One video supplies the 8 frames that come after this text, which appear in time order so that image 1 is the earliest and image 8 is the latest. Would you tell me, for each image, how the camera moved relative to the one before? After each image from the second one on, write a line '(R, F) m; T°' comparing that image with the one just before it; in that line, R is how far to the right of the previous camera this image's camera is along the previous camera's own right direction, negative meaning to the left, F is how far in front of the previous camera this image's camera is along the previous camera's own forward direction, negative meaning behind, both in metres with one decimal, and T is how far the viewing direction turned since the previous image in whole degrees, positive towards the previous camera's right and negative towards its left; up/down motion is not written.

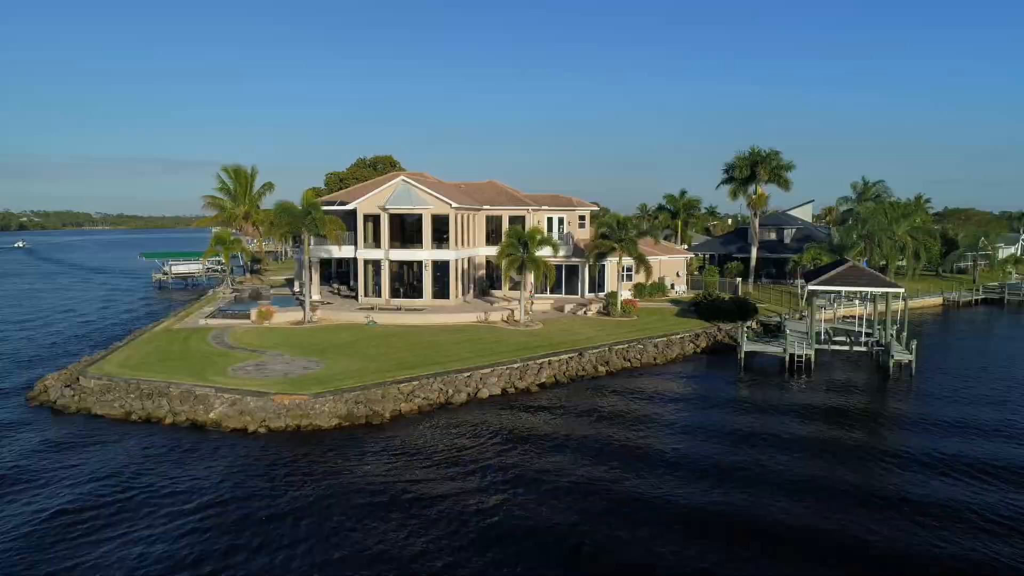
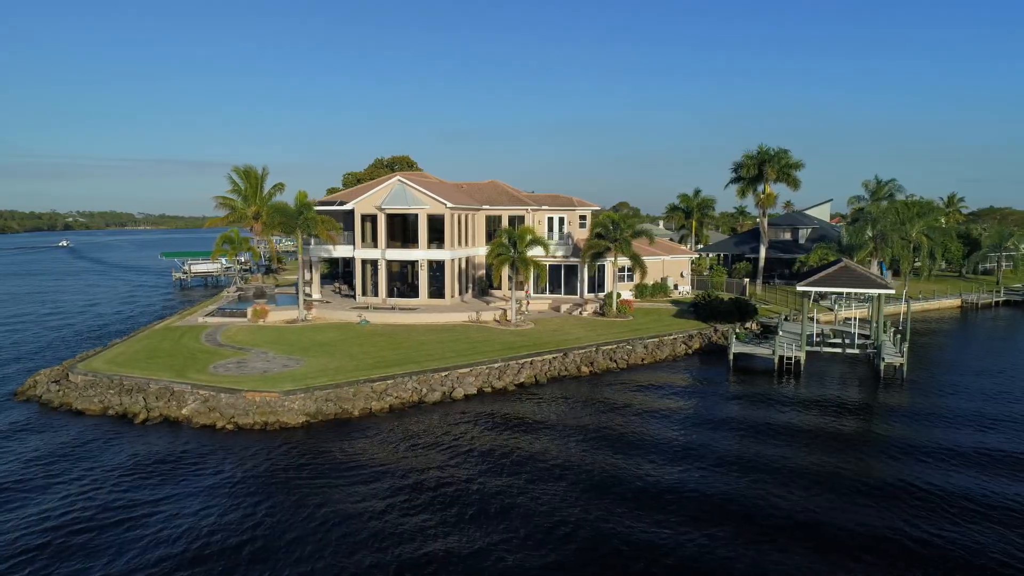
(+2.3, +0.1) m; -2°
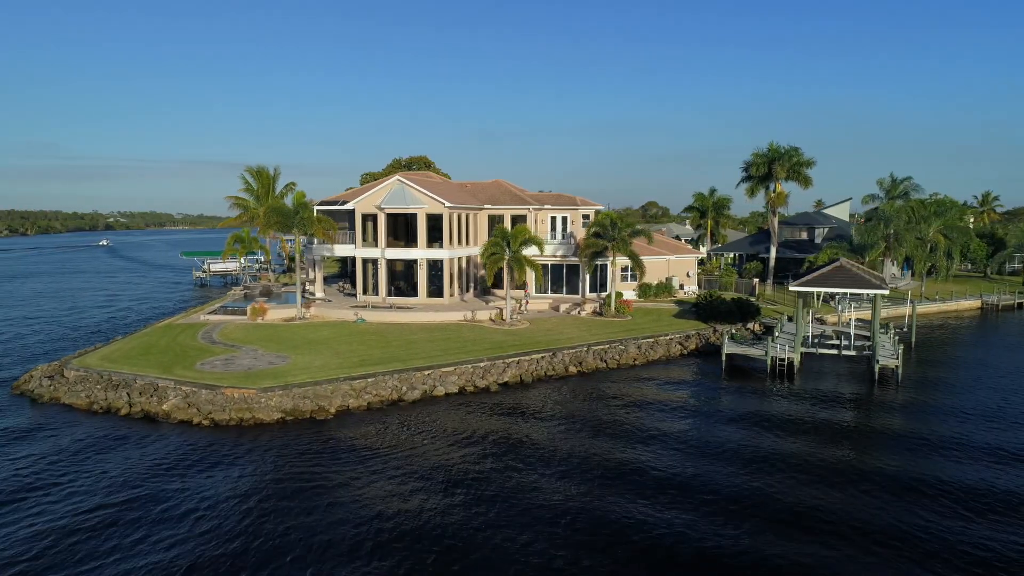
(+2.0, +0.1) m; -2°
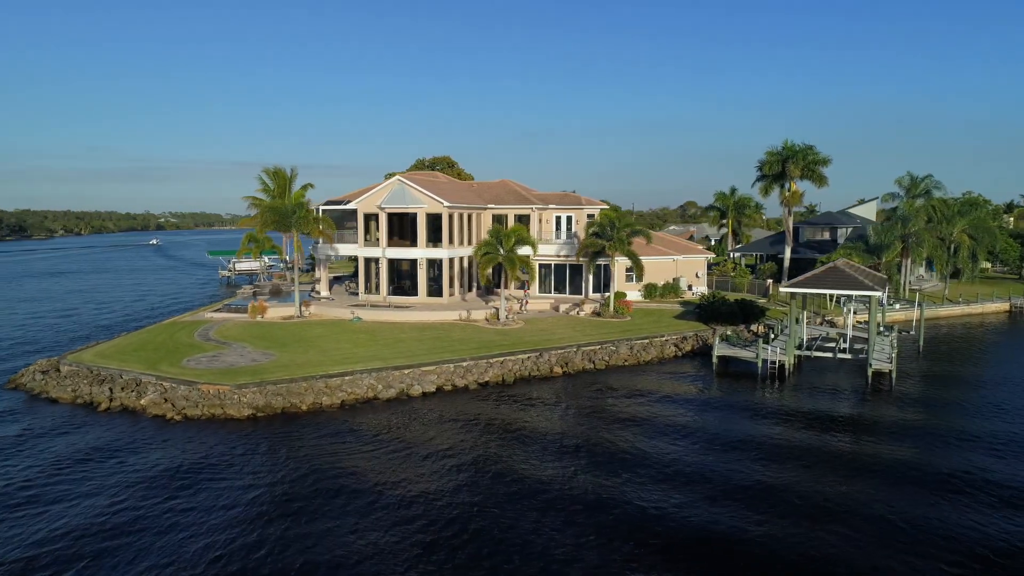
(+2.6, +0.2) m; -3°
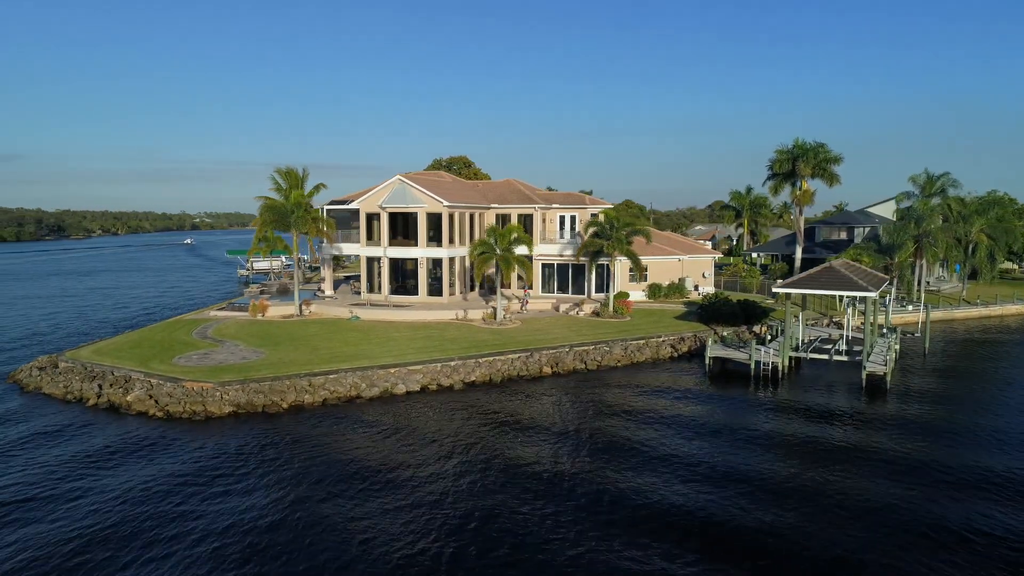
(+1.8, +0.2) m; -2°
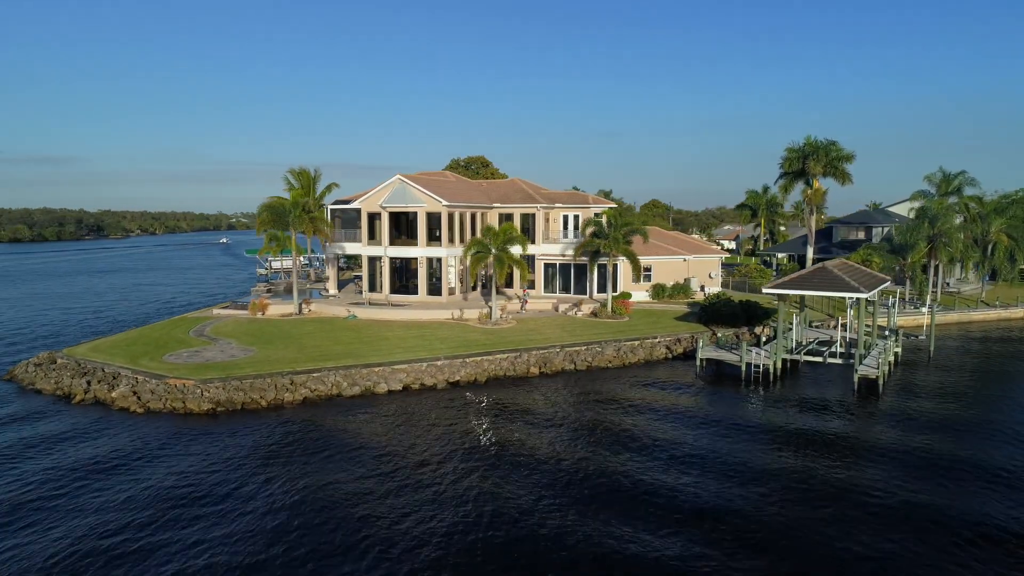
(+2.0, +0.2) m; -2°
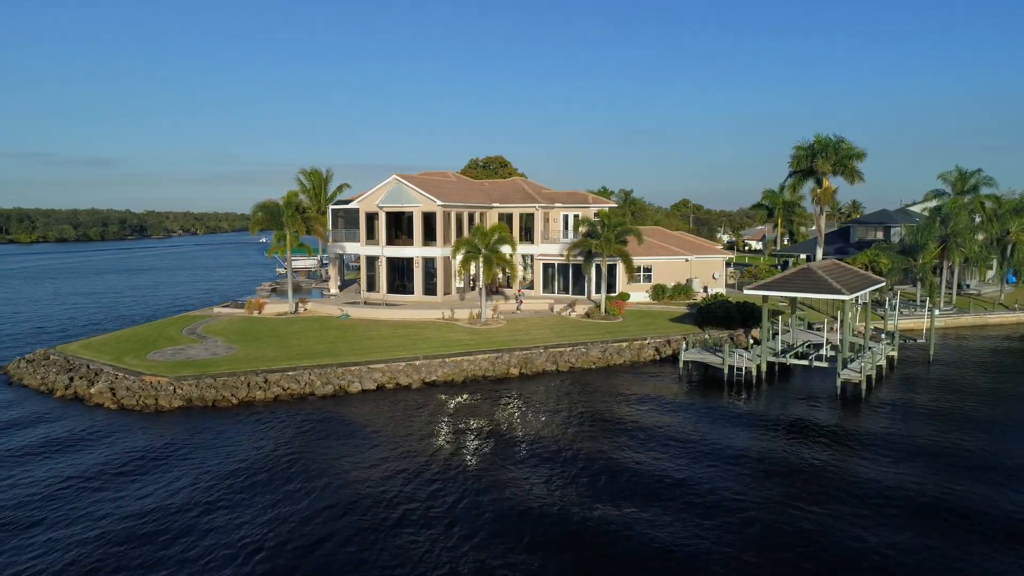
(+2.6, +0.2) m; -2°
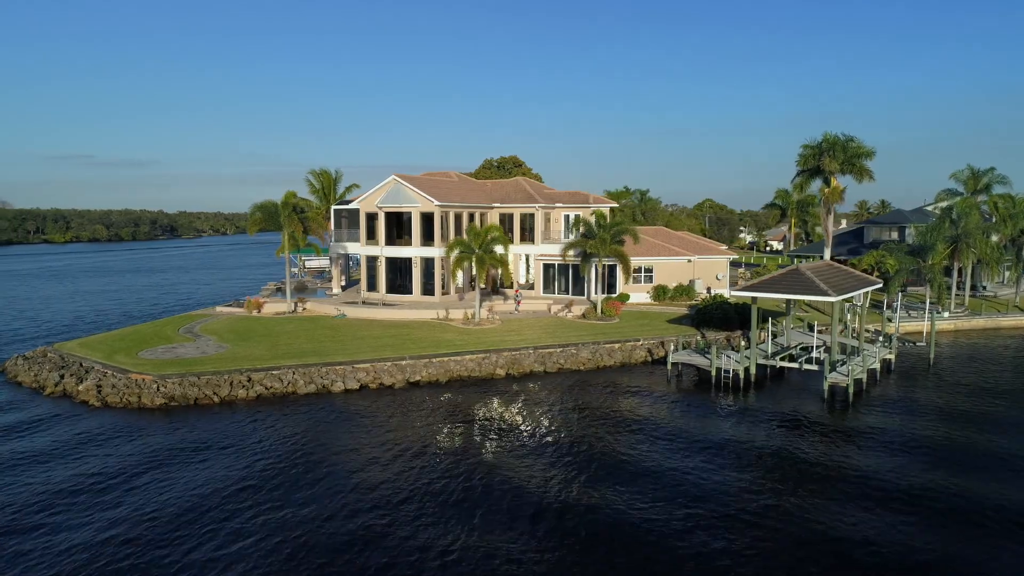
(+1.8, +0.1) m; -2°
